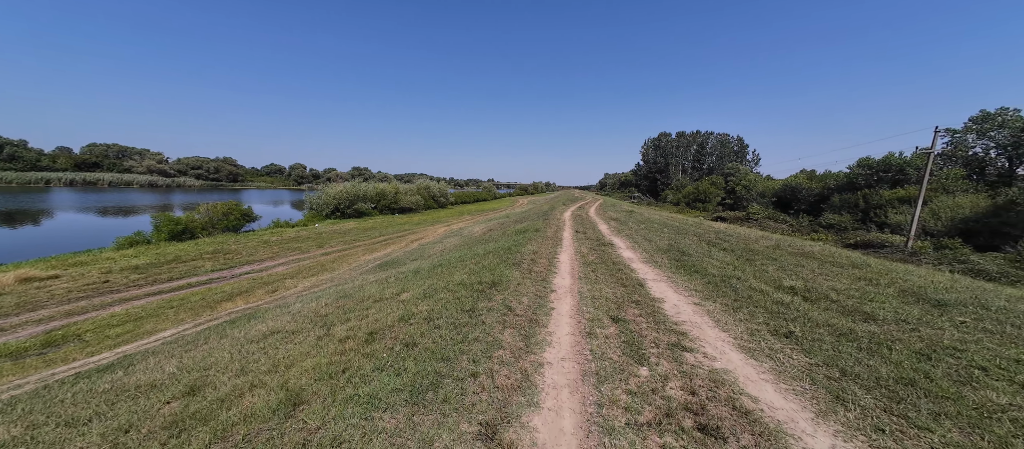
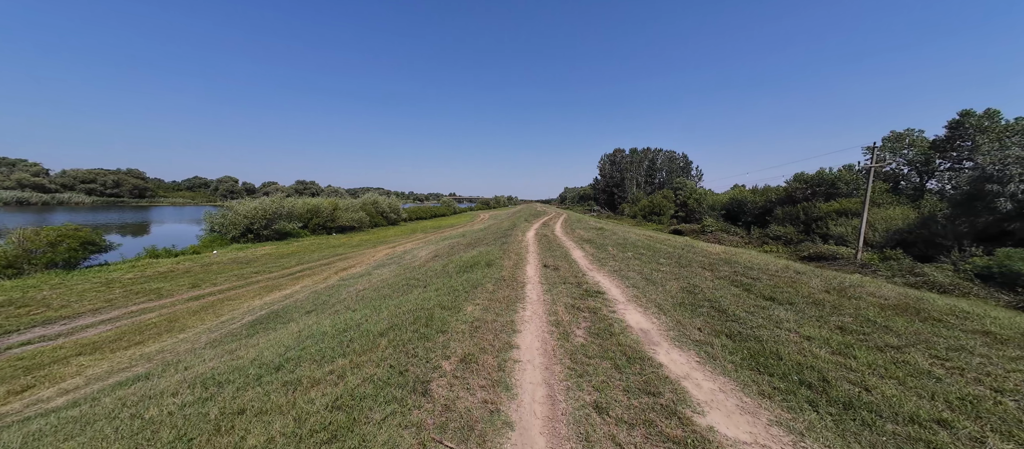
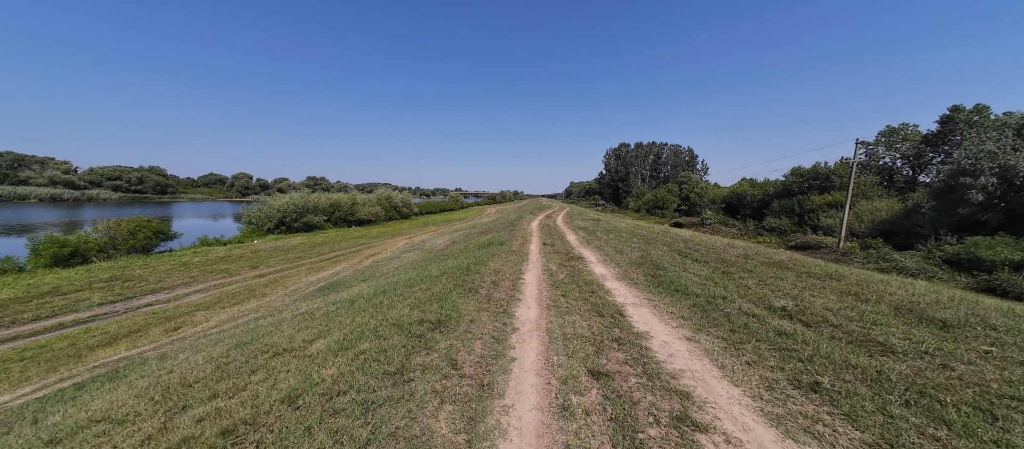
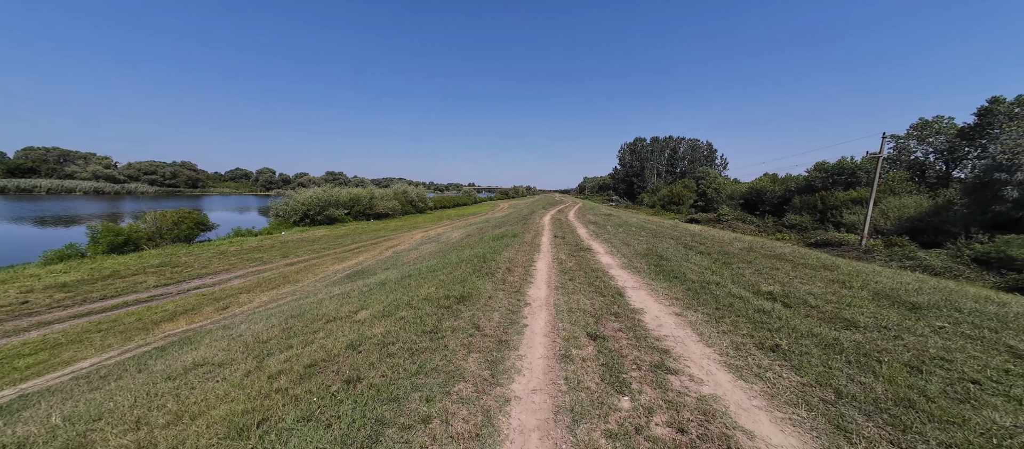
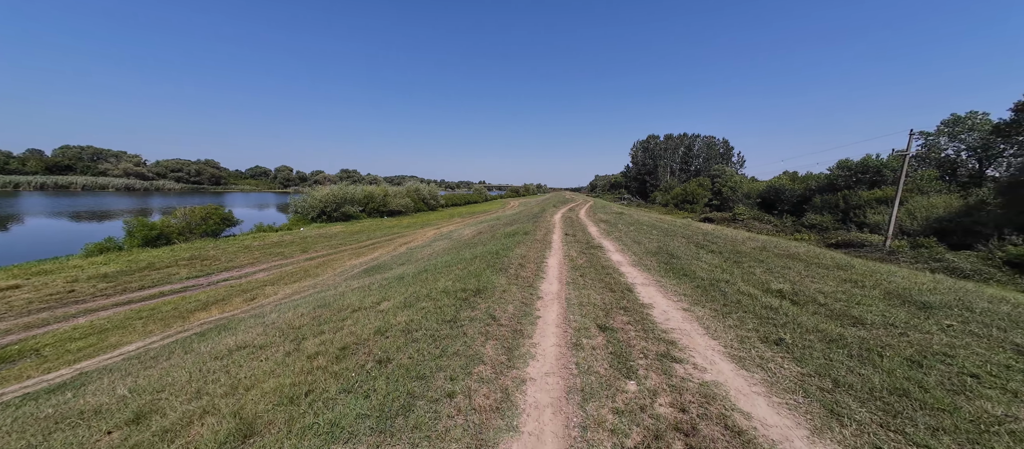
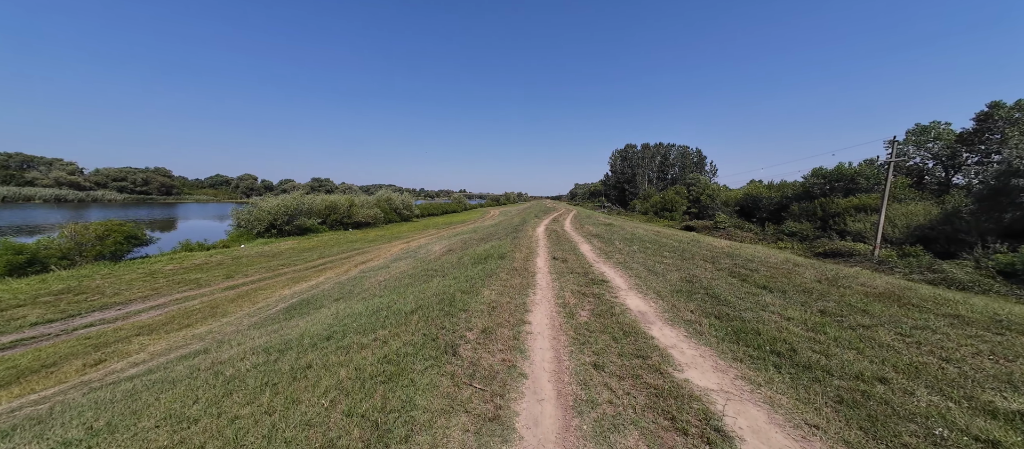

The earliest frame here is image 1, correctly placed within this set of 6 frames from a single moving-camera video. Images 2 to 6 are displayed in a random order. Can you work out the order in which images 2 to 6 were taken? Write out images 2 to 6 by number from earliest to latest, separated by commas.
5, 4, 3, 6, 2
